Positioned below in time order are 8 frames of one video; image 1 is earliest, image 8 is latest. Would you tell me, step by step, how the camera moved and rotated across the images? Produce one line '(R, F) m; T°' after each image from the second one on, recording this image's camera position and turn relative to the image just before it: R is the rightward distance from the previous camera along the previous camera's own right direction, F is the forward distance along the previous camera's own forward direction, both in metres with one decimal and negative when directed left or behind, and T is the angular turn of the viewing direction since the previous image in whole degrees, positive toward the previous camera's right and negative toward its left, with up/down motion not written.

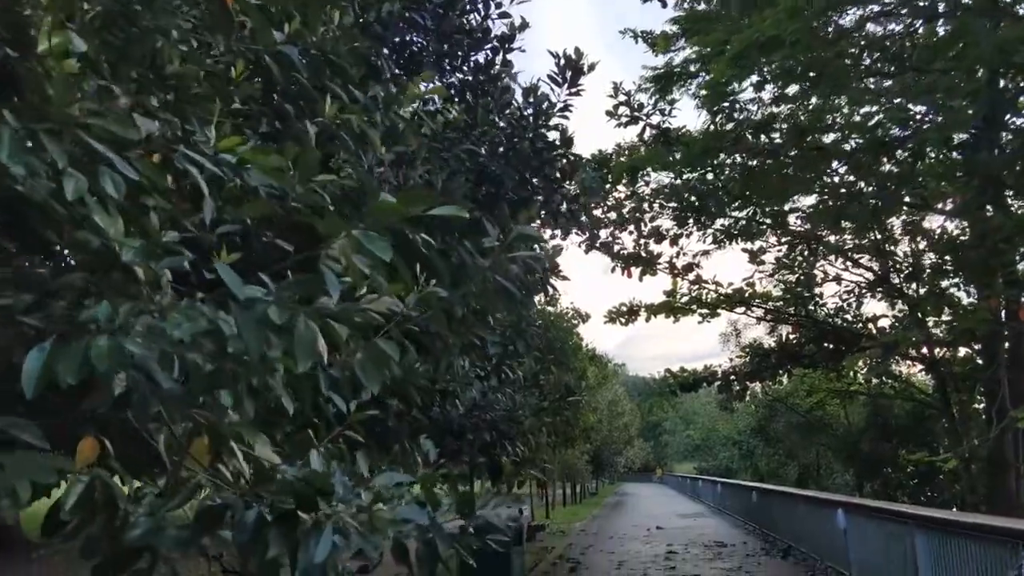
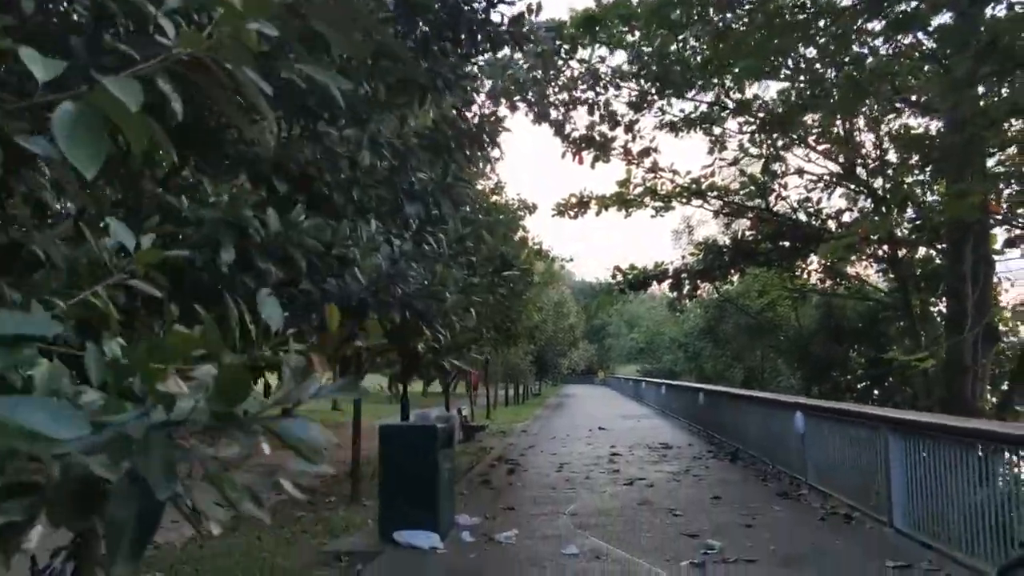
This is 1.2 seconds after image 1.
(+0.1, +1.1) m; +3°
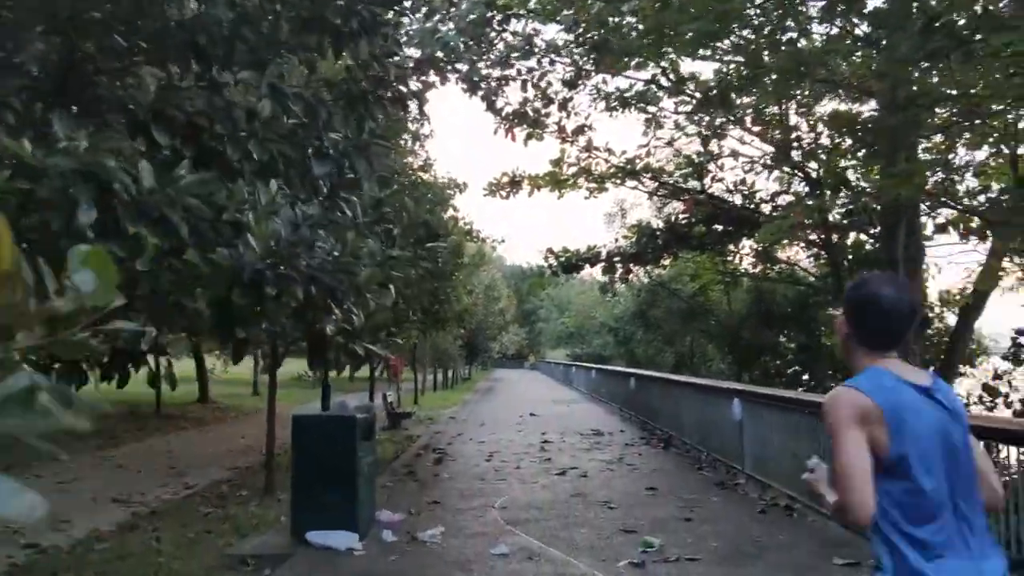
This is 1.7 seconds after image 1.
(0.0, +0.5) m; +4°
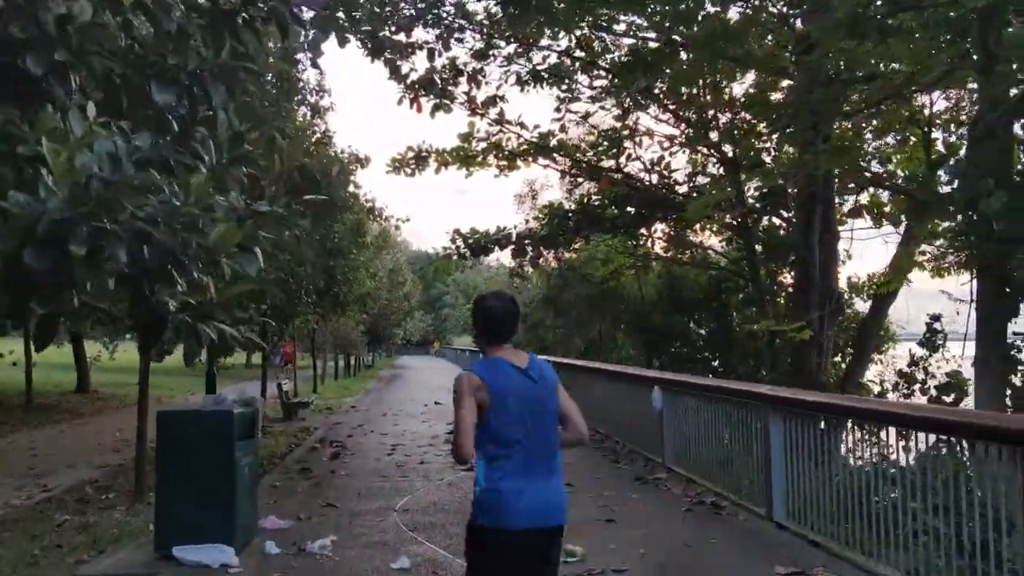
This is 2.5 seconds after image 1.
(0.0, +0.8) m; +6°
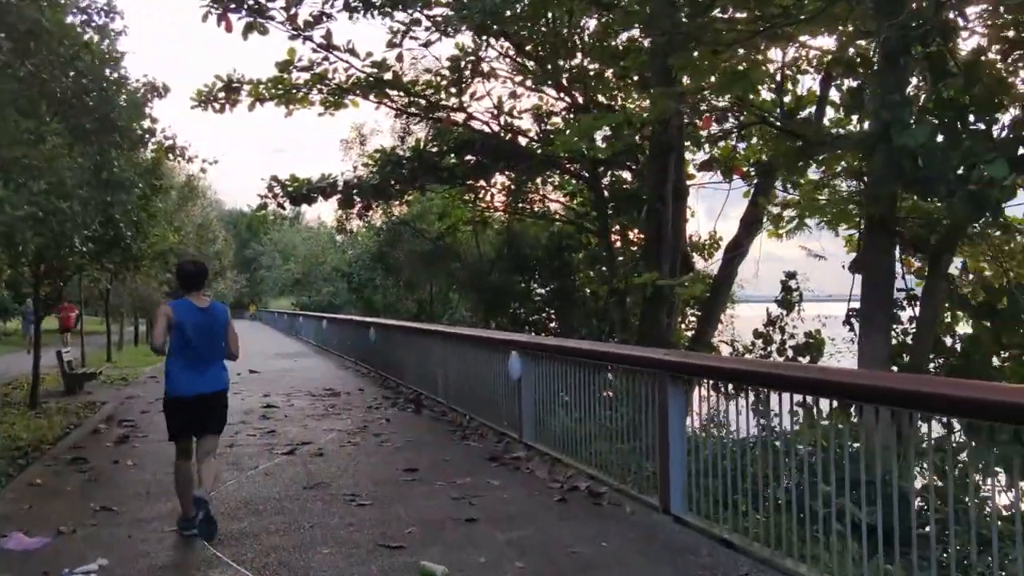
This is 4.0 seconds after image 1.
(-0.1, +1.4) m; +11°
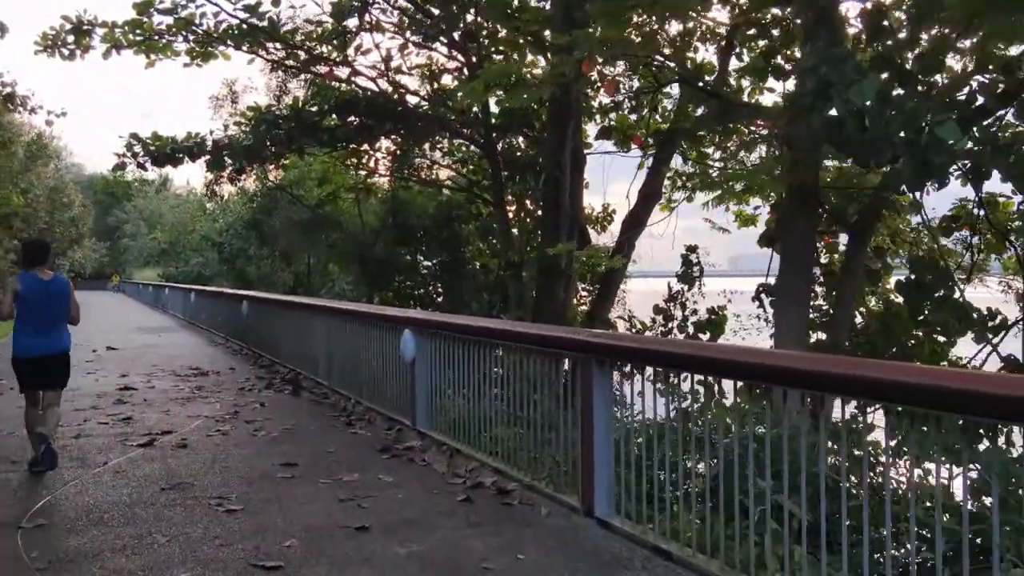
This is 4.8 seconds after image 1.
(-0.1, +0.8) m; +8°
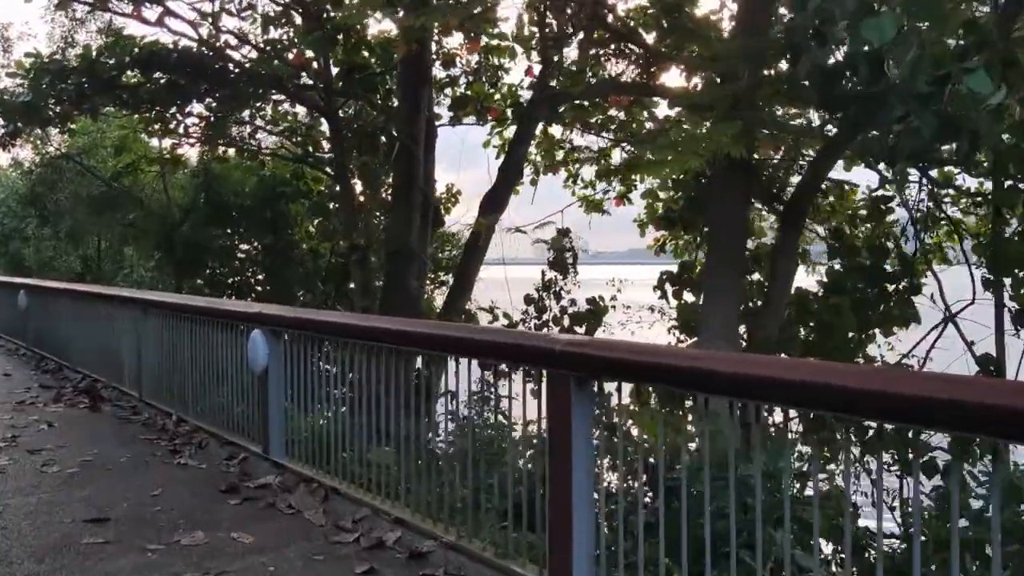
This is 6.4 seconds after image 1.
(-0.5, +1.4) m; +12°
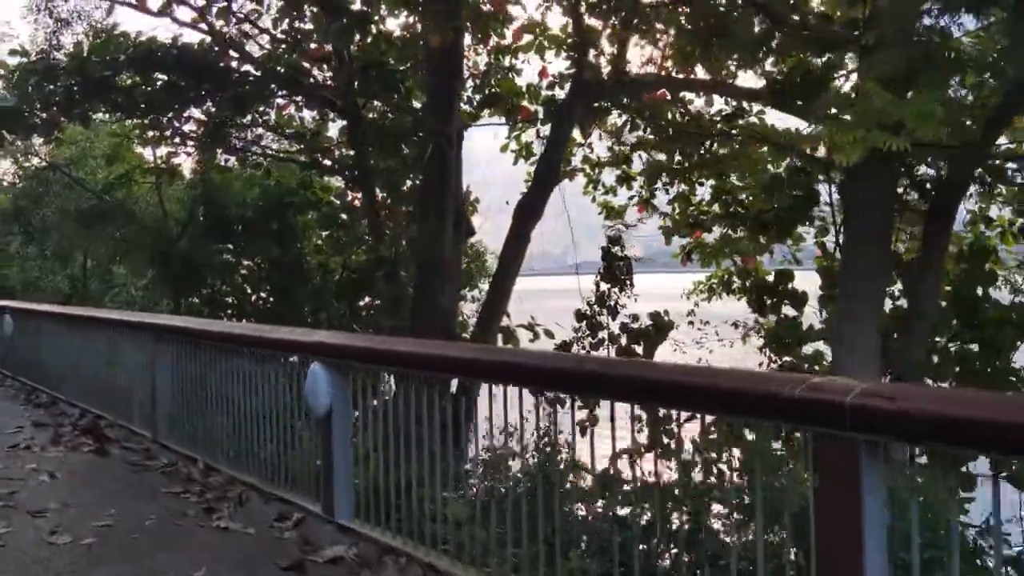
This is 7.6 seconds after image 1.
(-0.6, +1.0) m; +1°
